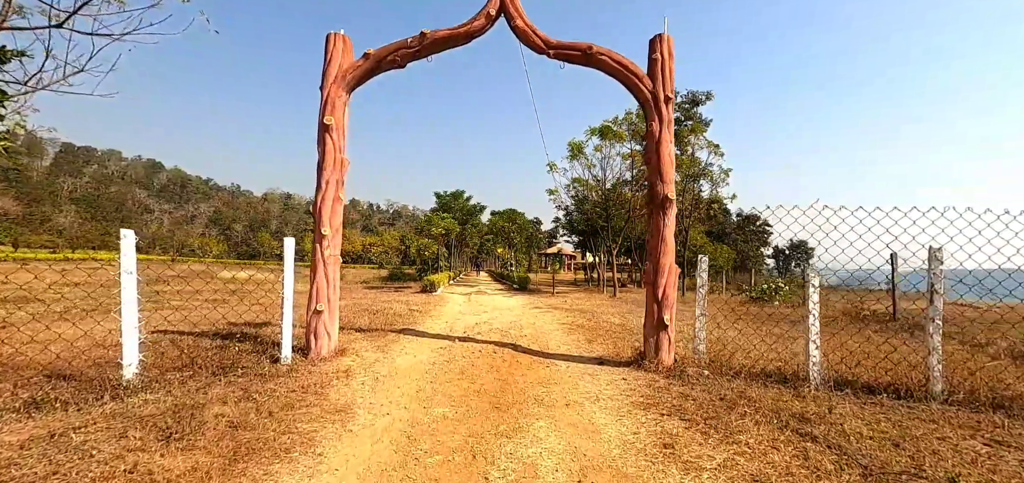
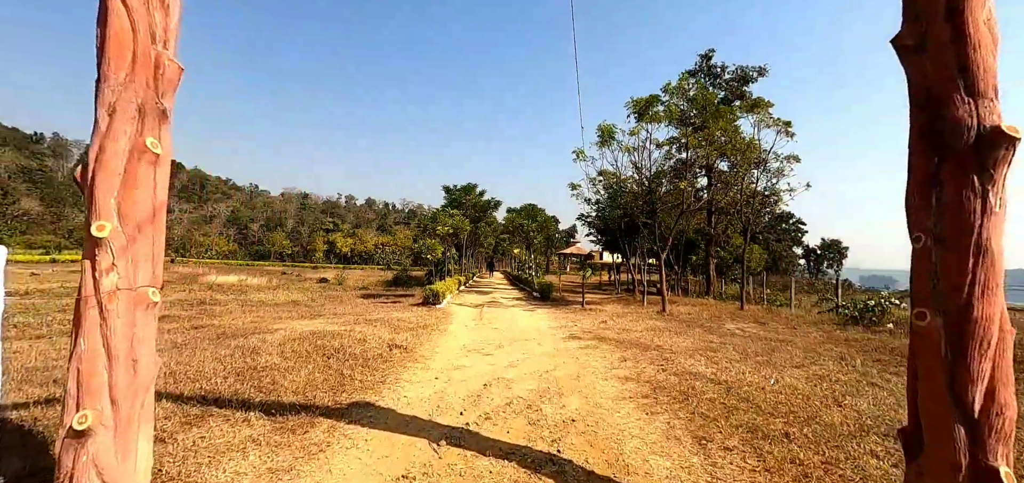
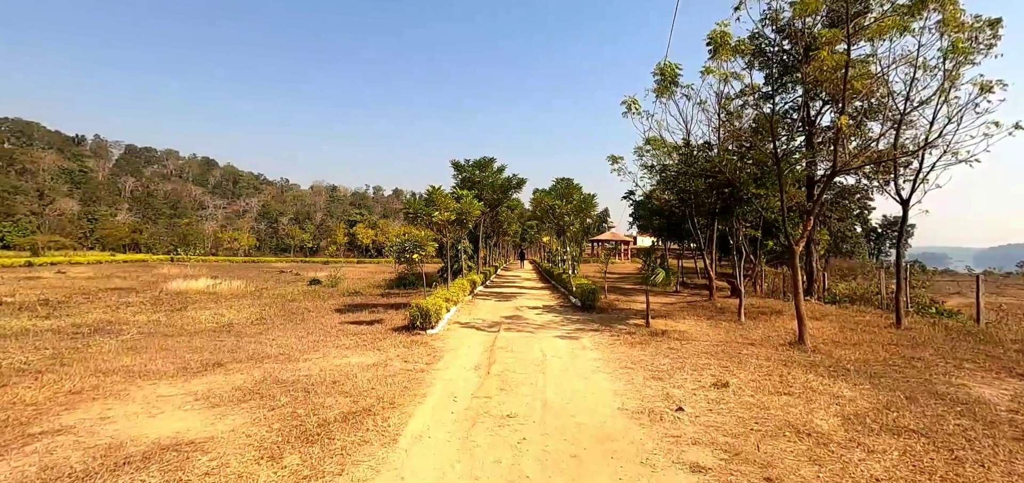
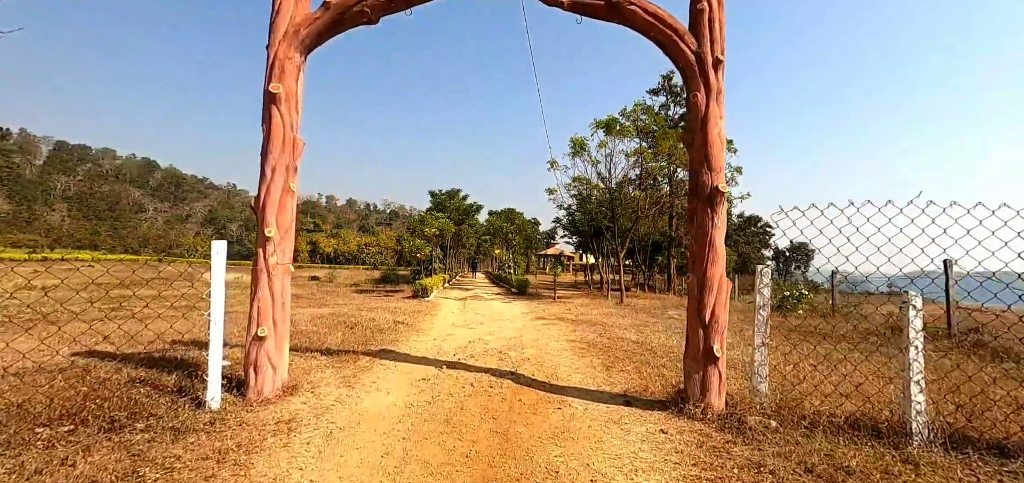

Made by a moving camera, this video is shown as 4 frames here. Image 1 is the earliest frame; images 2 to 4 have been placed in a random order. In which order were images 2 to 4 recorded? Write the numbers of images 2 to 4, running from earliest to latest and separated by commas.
4, 2, 3
